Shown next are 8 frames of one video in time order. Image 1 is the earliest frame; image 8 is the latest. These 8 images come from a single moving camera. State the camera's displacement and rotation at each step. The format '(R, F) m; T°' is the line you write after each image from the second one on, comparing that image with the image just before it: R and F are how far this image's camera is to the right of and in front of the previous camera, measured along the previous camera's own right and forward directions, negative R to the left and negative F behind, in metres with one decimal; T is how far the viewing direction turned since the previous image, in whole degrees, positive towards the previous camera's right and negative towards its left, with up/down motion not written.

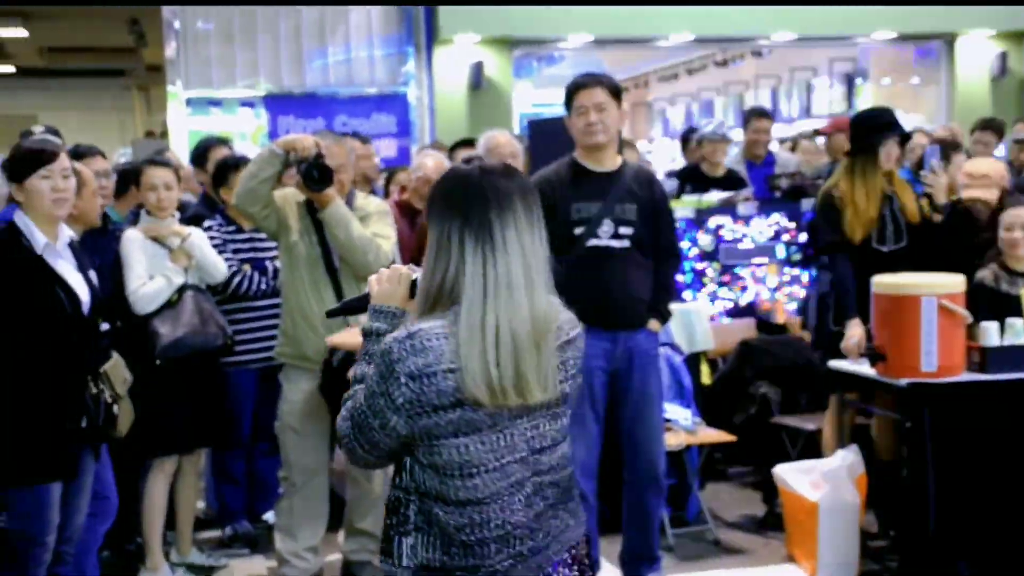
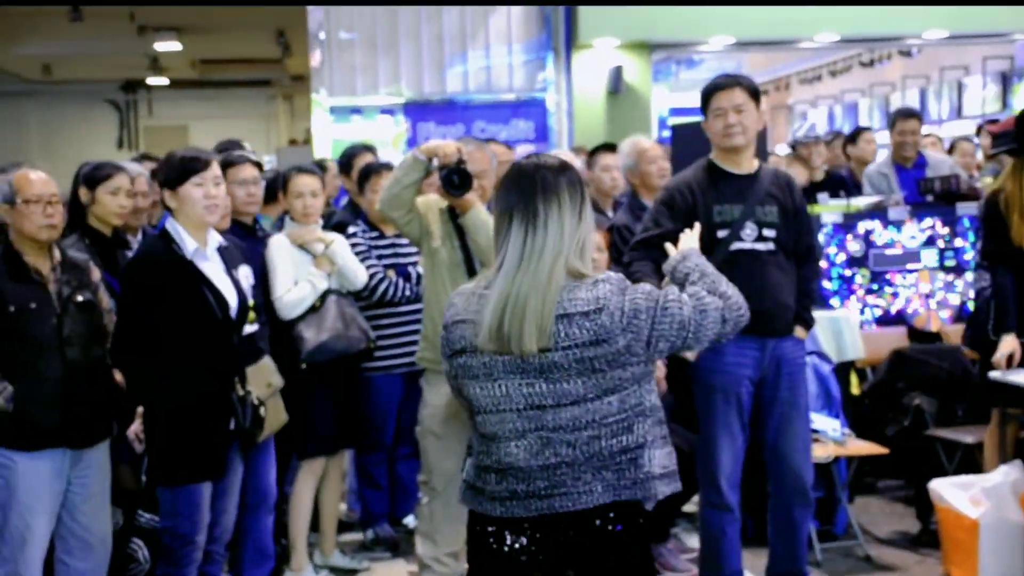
(0.0, 0.0) m; -7°
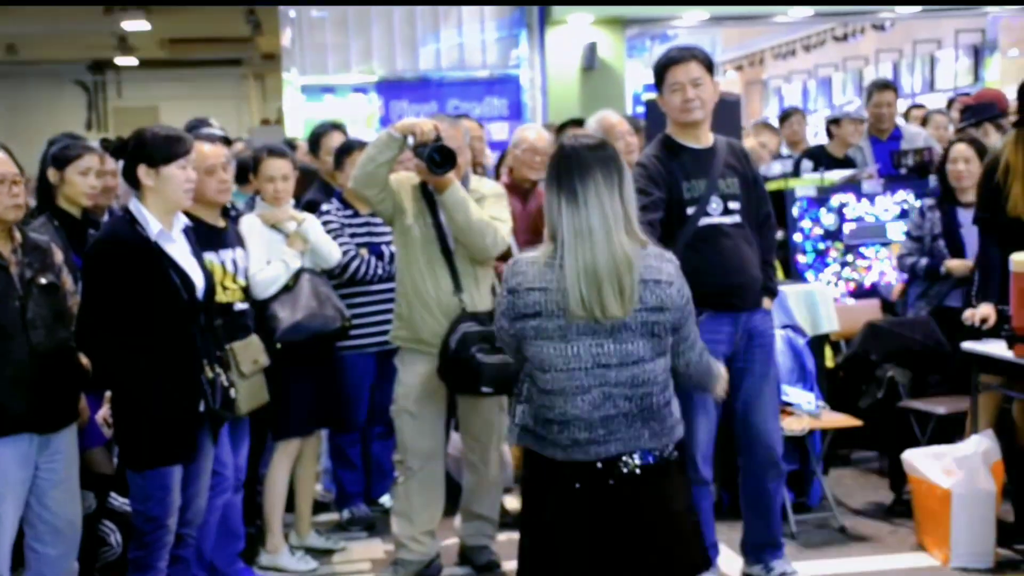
(0.0, 0.0) m; +1°
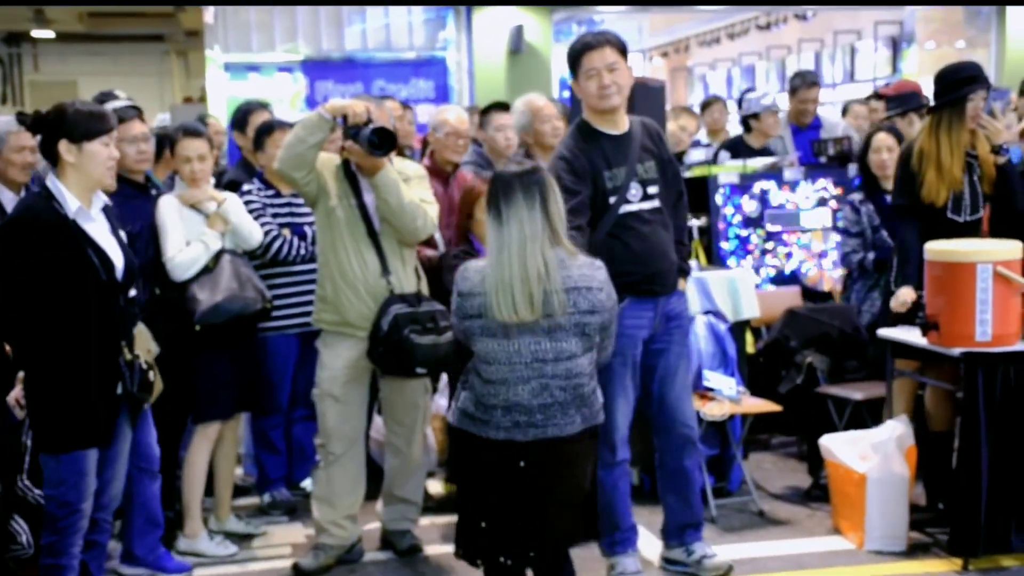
(0.0, 0.0) m; +4°
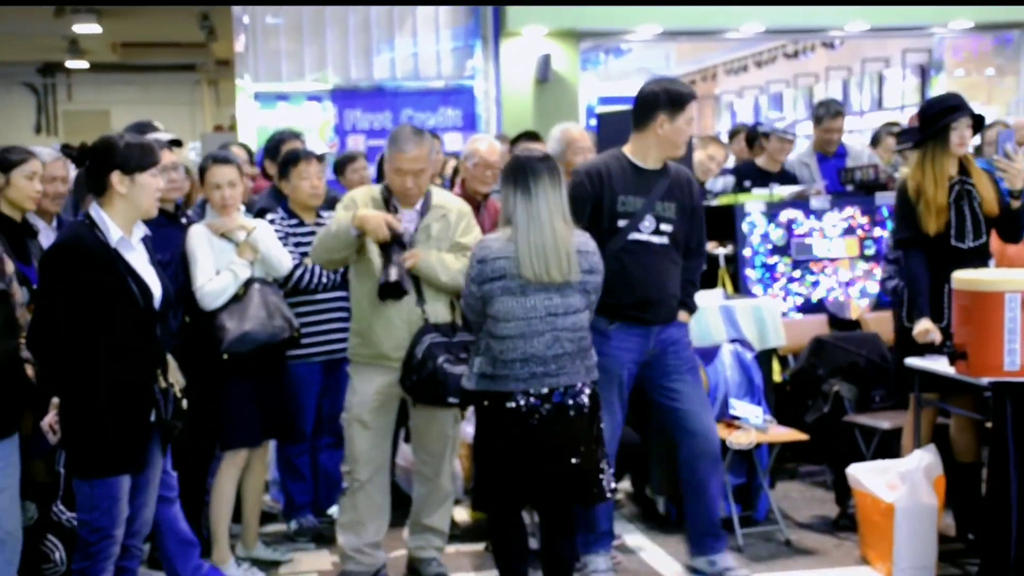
(0.0, 0.0) m; -1°
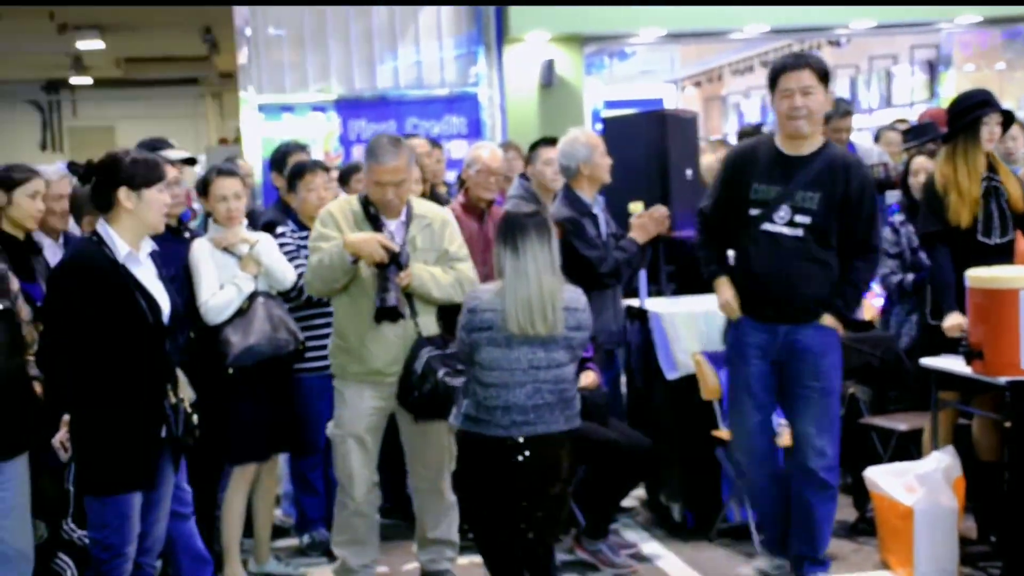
(0.0, 0.0) m; -1°
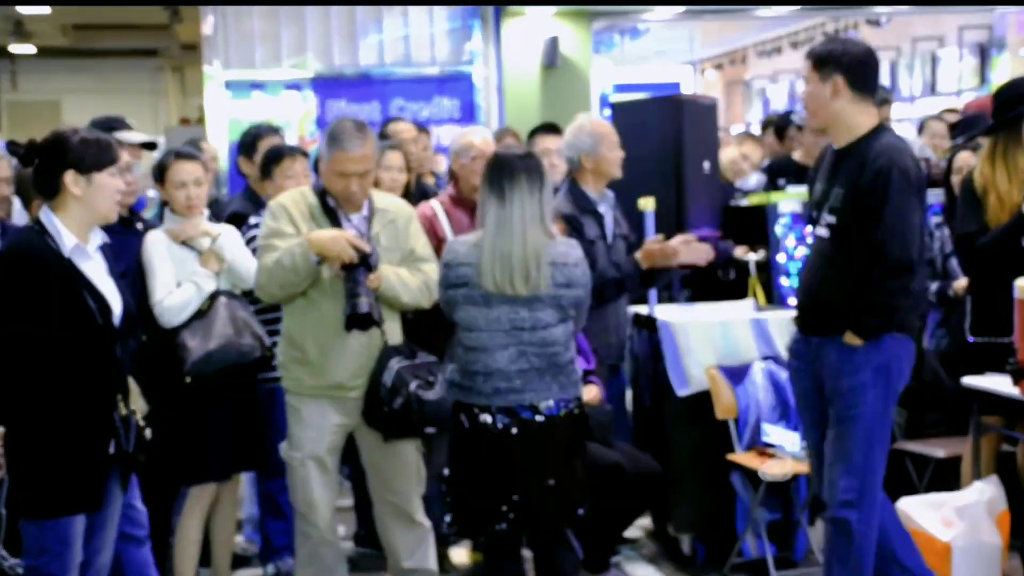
(0.0, +0.6) m; +1°
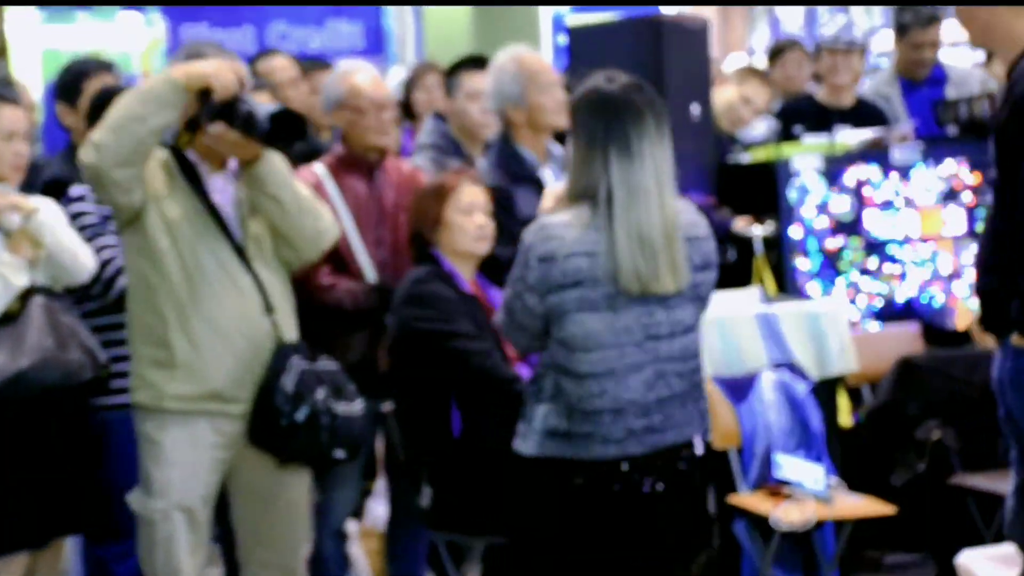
(+0.1, +1.3) m; +3°
